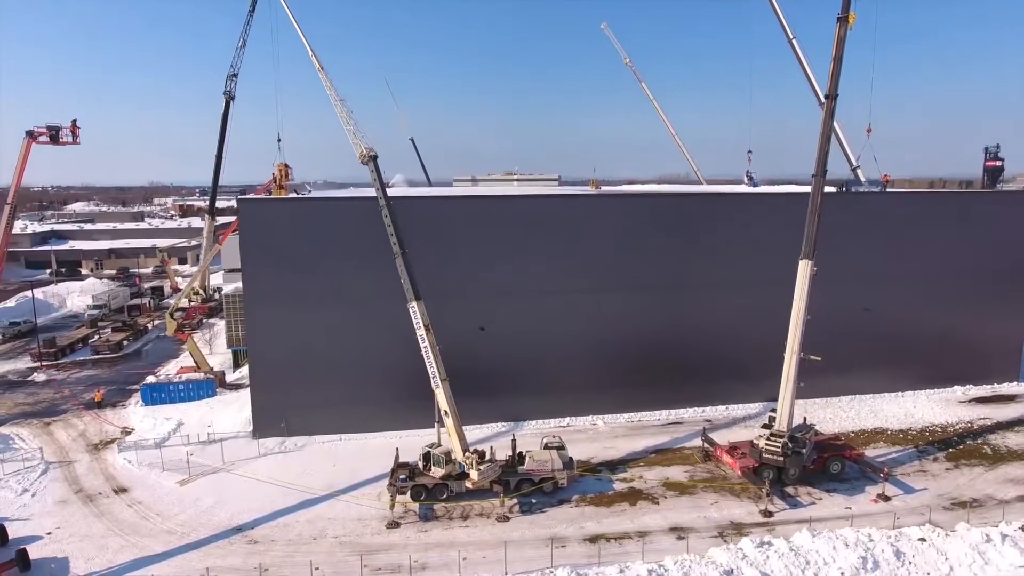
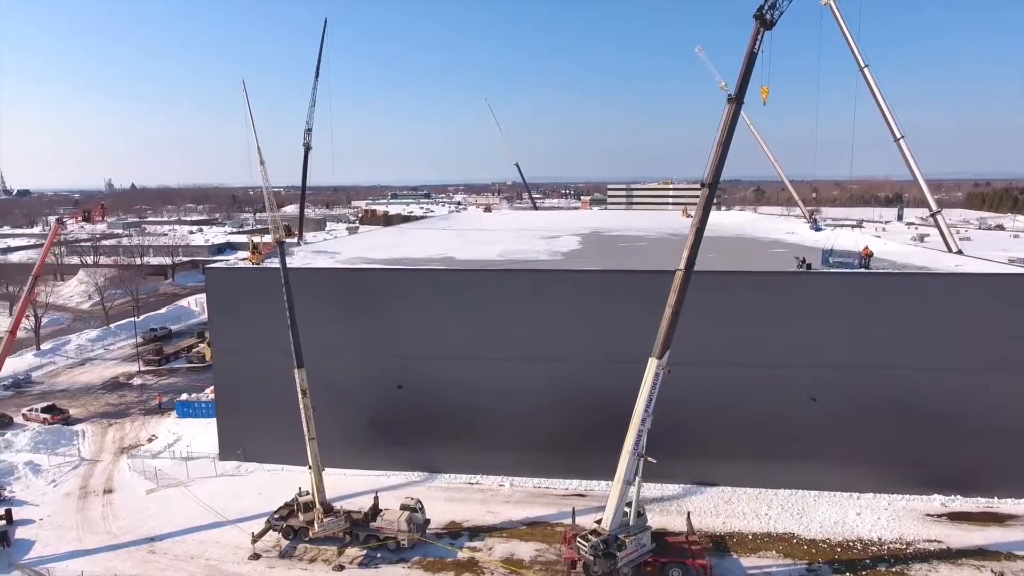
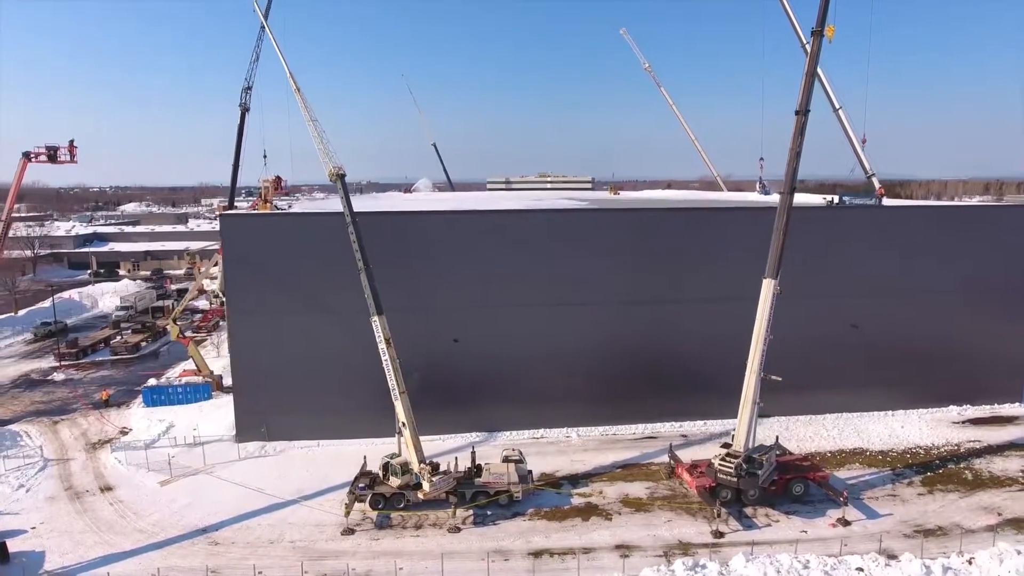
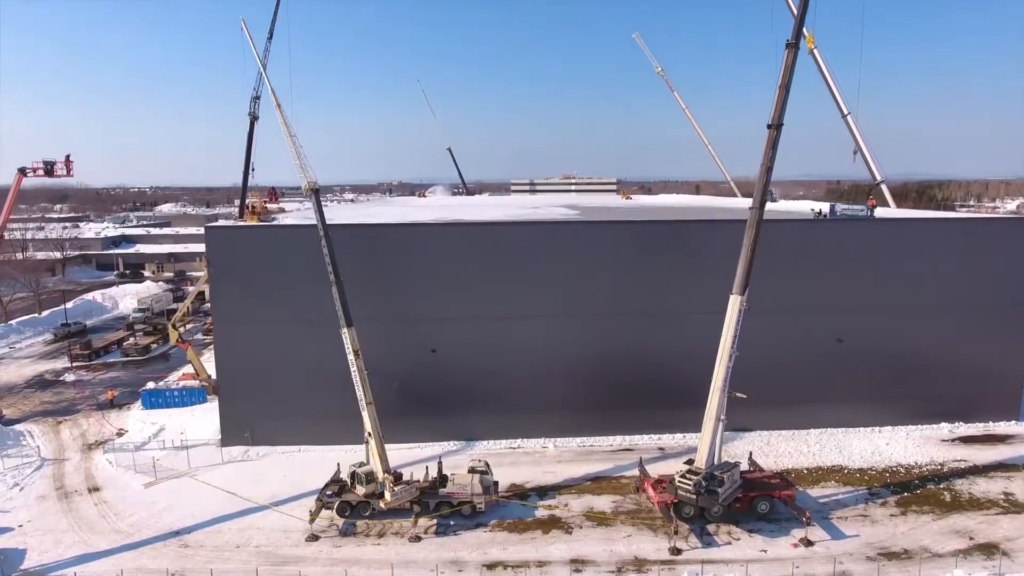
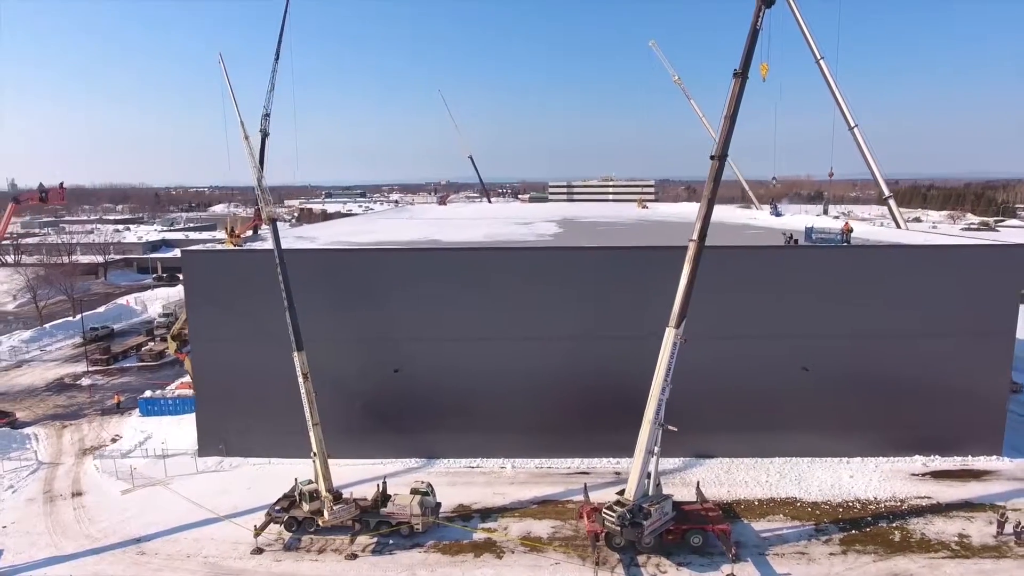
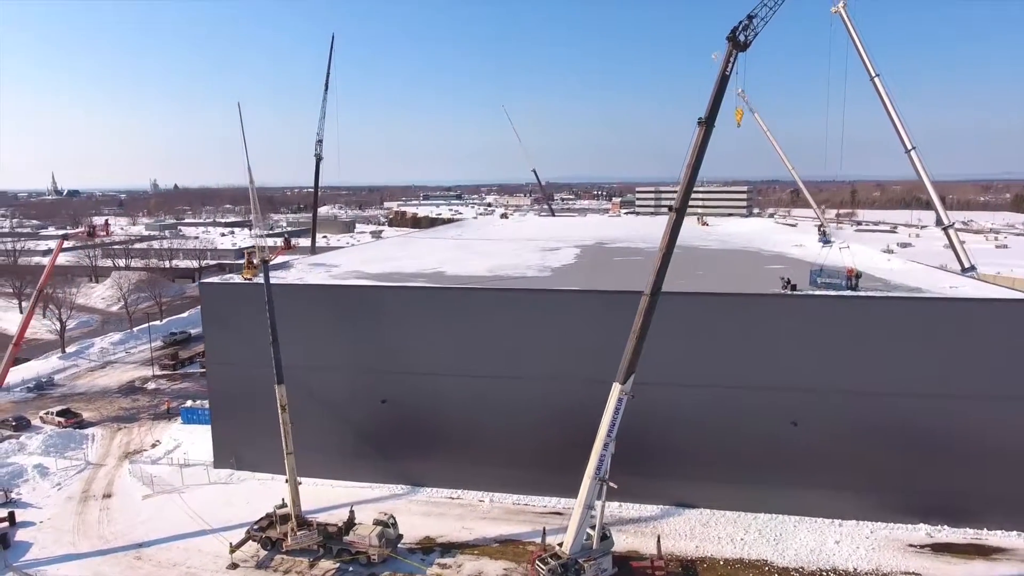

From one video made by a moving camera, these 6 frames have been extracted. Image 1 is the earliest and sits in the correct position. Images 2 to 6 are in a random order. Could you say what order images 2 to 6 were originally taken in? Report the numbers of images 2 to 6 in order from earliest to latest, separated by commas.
3, 4, 5, 2, 6
